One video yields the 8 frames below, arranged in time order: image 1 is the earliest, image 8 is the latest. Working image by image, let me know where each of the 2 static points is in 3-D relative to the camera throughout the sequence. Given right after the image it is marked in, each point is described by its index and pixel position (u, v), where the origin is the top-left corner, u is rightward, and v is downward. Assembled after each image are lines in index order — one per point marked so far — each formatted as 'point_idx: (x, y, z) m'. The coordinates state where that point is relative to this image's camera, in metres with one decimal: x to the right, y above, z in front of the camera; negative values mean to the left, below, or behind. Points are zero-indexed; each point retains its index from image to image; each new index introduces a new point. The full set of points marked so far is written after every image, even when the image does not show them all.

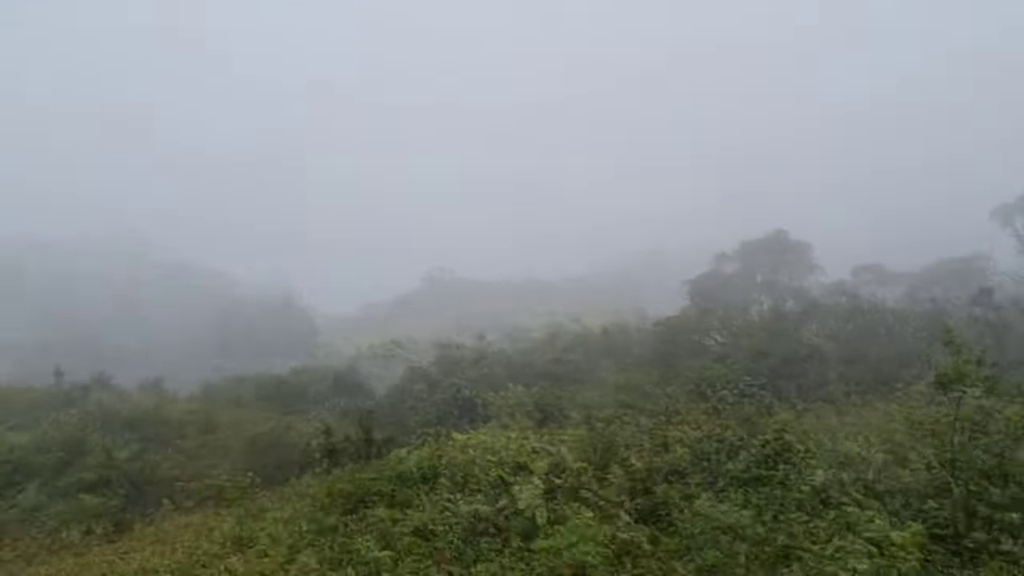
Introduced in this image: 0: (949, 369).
0: (+3.6, -0.7, +6.2) m
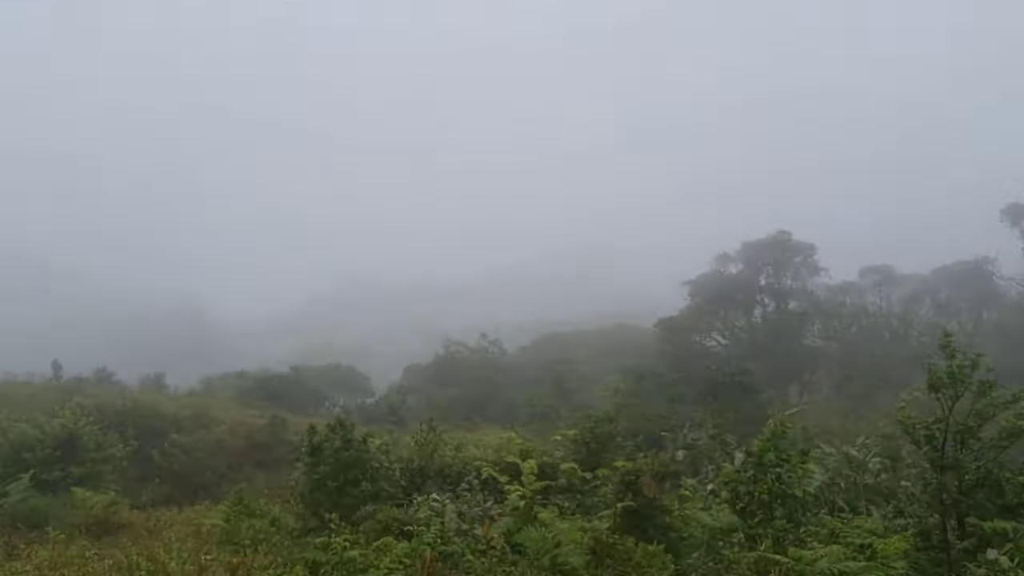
0: (+3.5, -0.7, +6.1) m
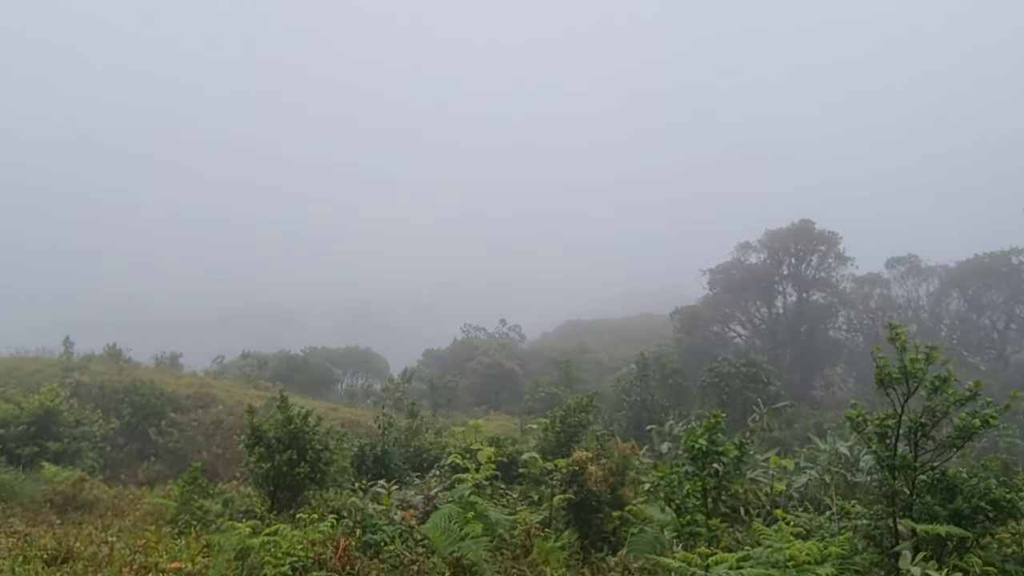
0: (+2.9, -0.7, +5.7) m
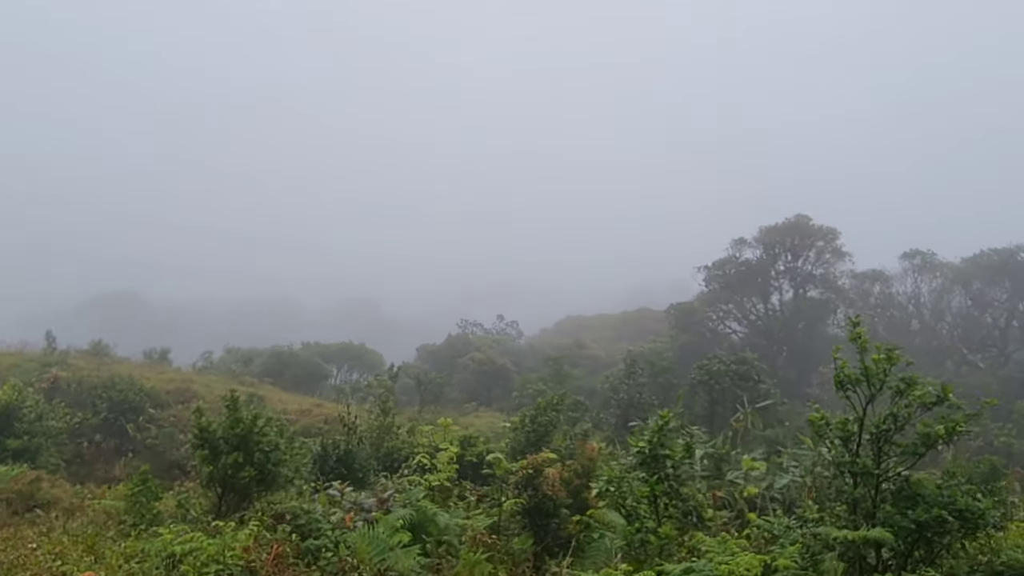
0: (+2.5, -0.6, +5.4) m
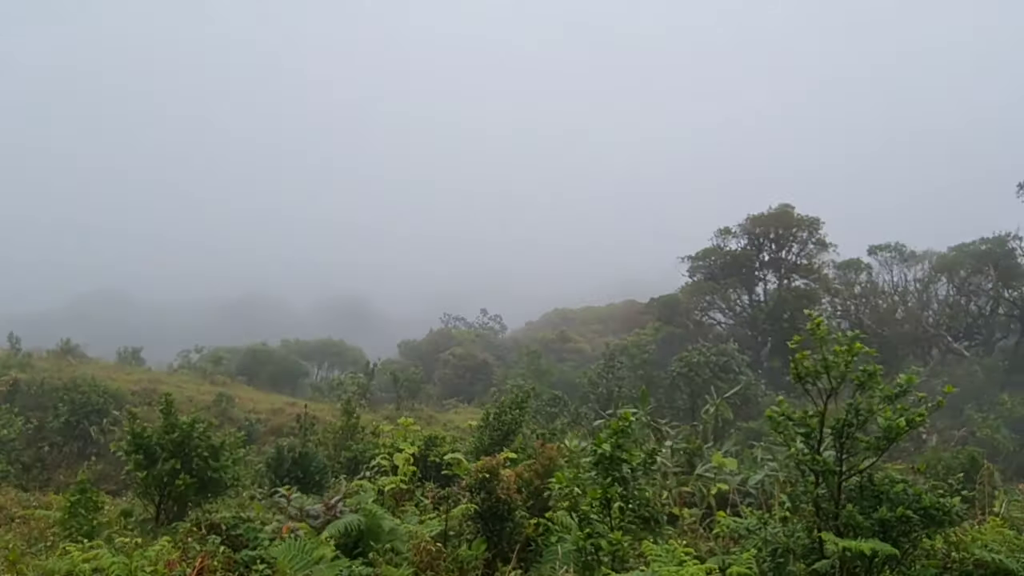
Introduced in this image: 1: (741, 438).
0: (+2.0, -0.6, +5.1) m
1: (+4.3, -2.8, +13.3) m
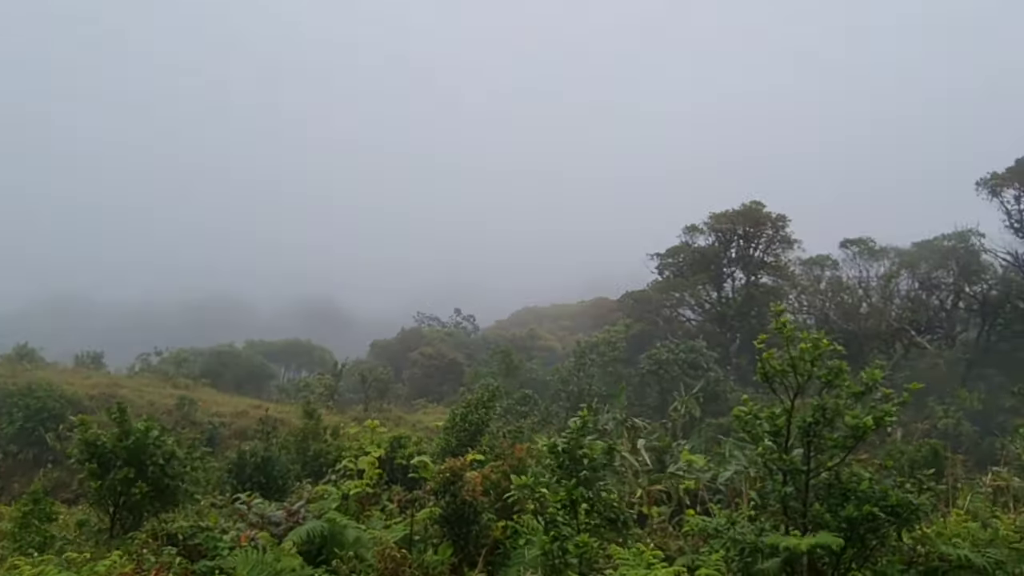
0: (+1.8, -0.5, +5.0) m
1: (+3.7, -2.7, +13.4) m
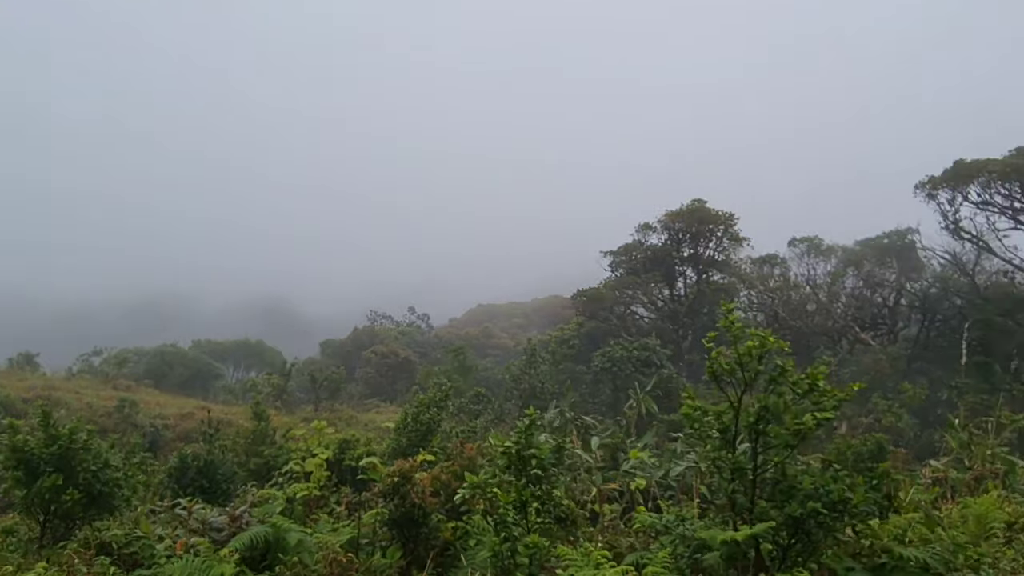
0: (+1.4, -0.5, +5.1) m
1: (+2.8, -2.7, +13.5) m
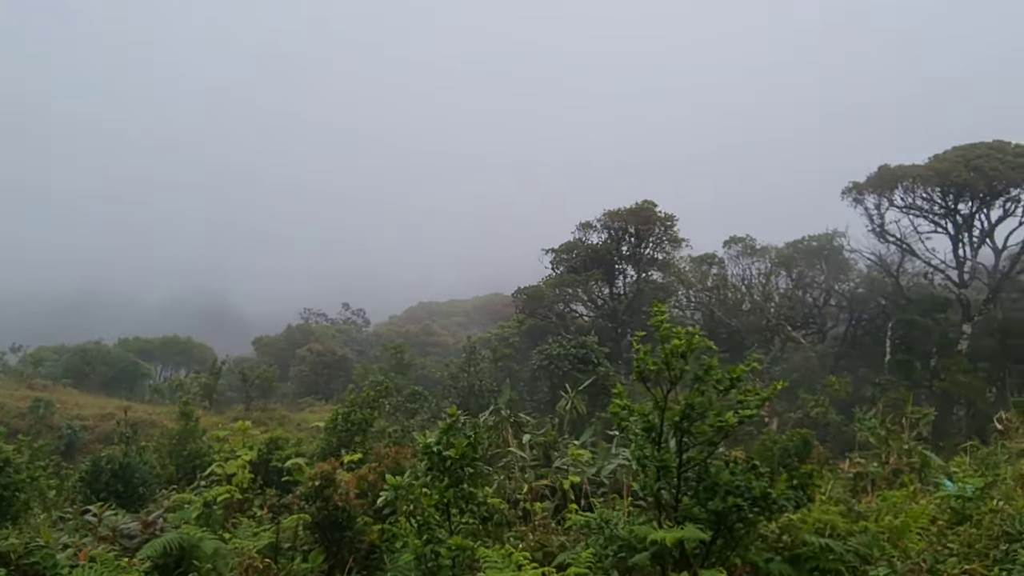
0: (+0.9, -0.5, +5.1) m
1: (+1.6, -2.7, +13.6) m
